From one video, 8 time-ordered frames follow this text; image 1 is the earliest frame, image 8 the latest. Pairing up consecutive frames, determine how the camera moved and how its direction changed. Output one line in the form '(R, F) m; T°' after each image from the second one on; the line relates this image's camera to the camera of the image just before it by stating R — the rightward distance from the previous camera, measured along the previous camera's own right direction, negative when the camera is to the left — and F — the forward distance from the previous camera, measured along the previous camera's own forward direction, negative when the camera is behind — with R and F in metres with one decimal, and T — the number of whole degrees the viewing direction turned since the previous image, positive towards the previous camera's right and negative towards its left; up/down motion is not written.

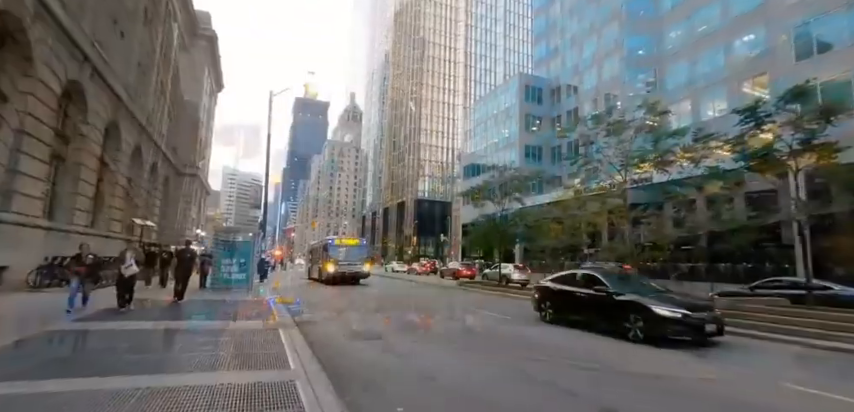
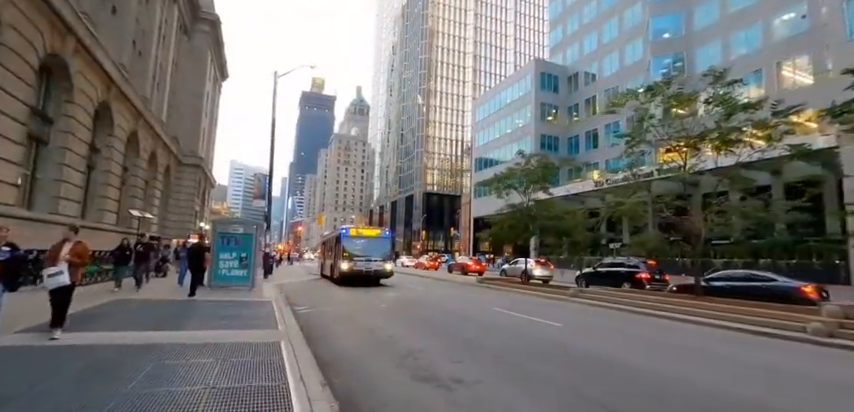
(-0.6, +2.1) m; -1°
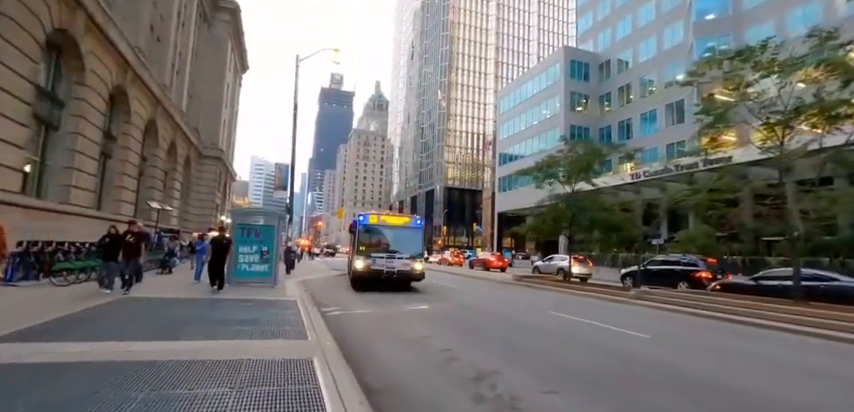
(-0.7, +1.7) m; -2°
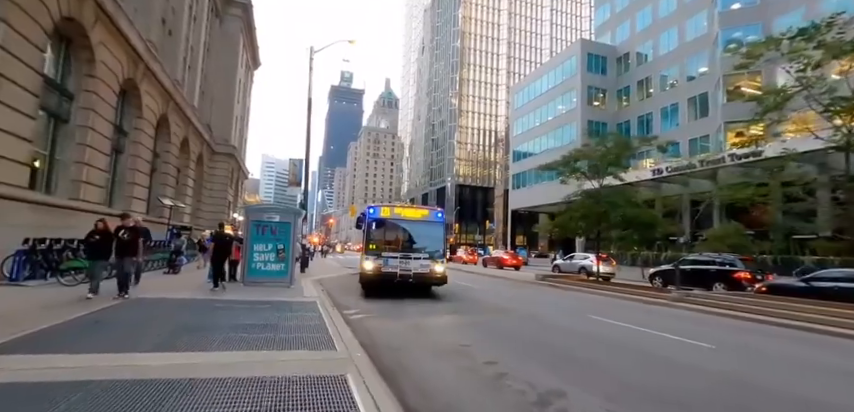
(-0.5, +0.8) m; -1°
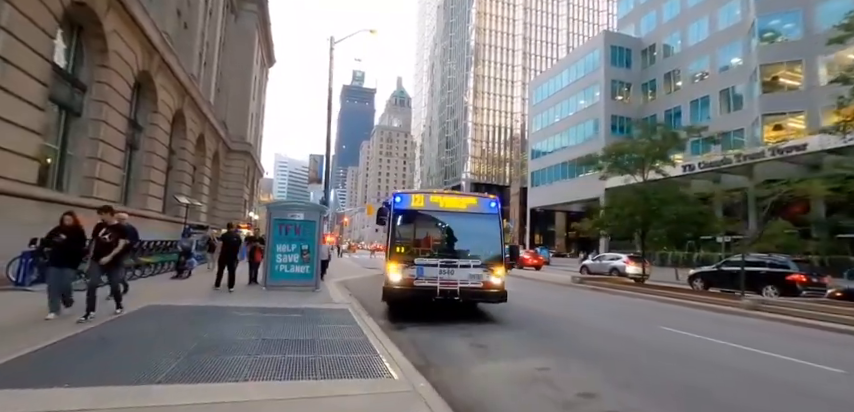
(-0.7, +1.2) m; -2°
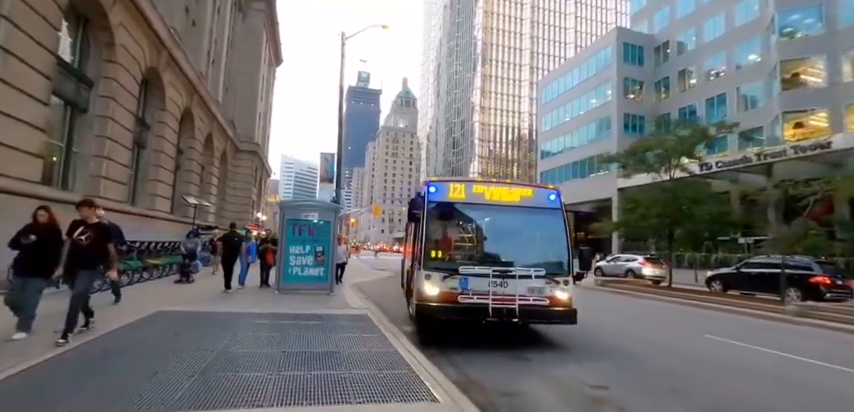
(-0.4, +0.6) m; -1°
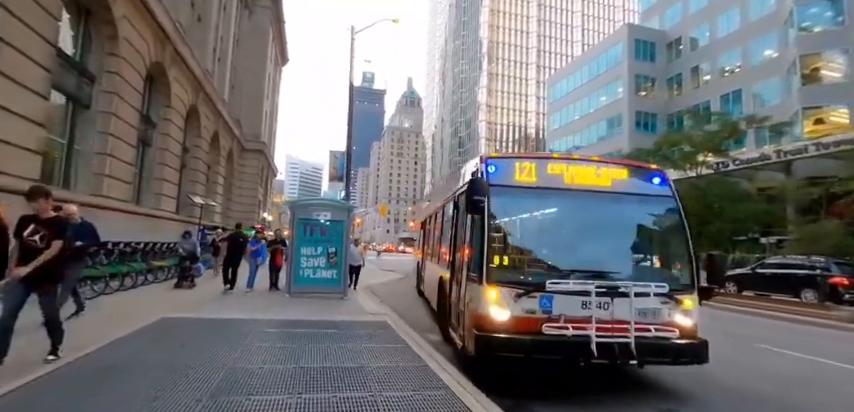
(-0.4, +0.7) m; -1°
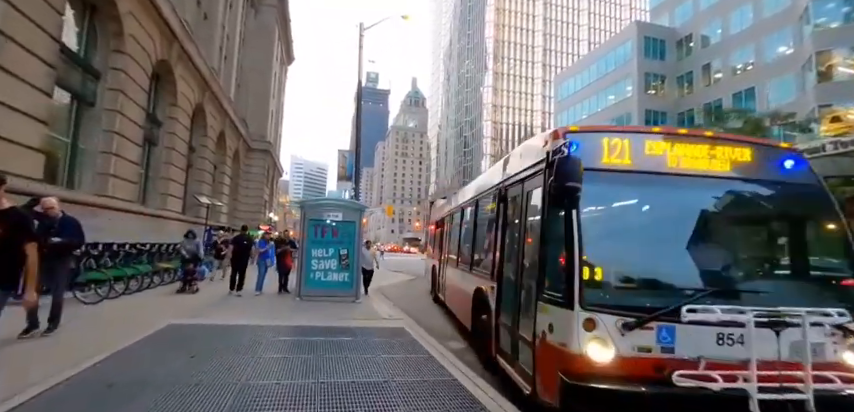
(-0.3, +0.4) m; -1°
